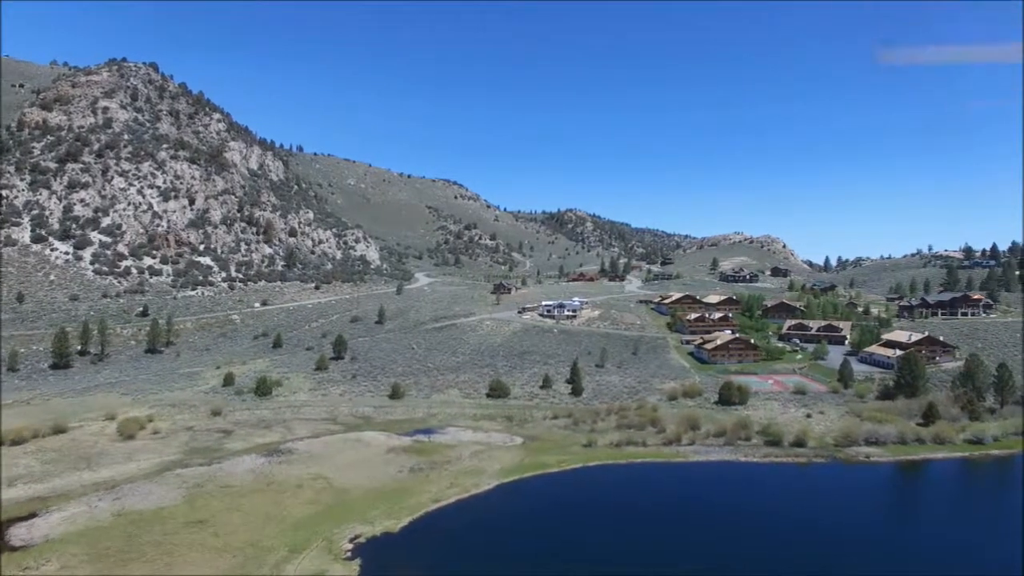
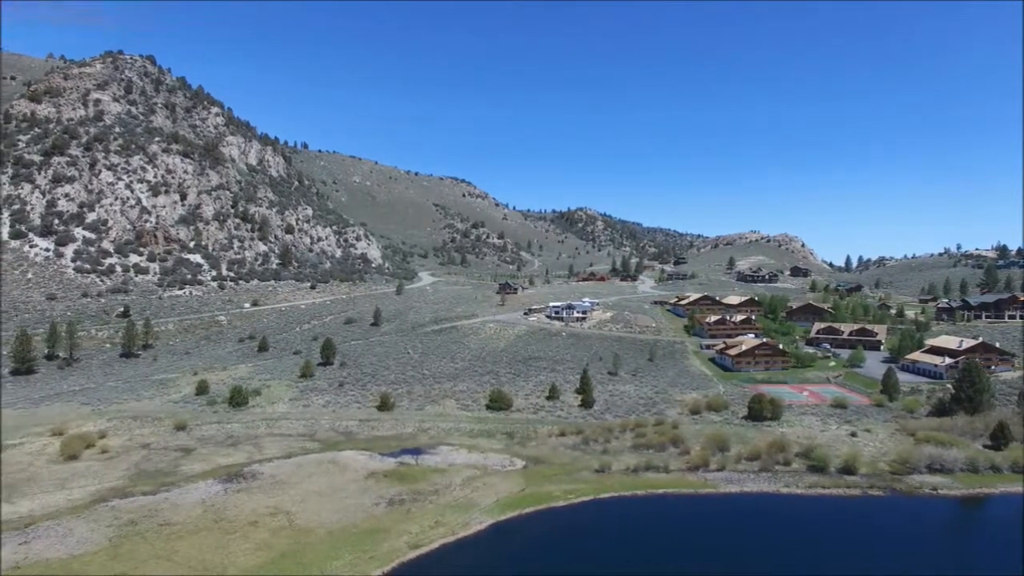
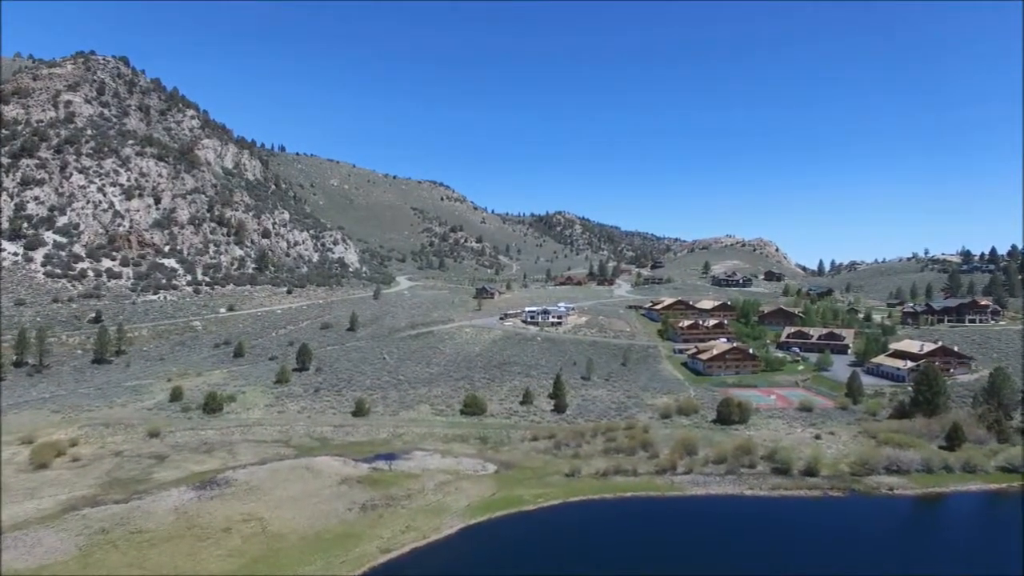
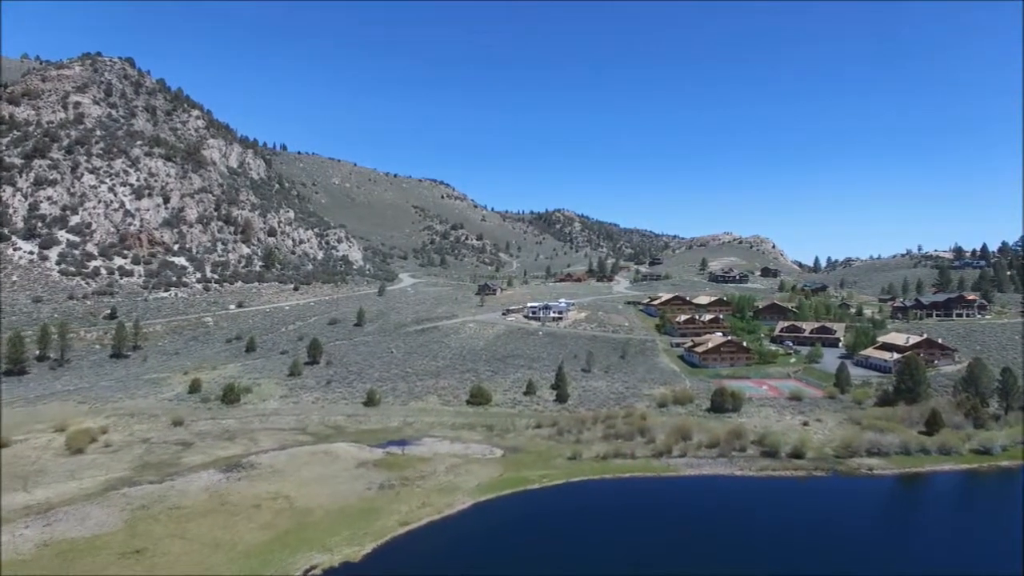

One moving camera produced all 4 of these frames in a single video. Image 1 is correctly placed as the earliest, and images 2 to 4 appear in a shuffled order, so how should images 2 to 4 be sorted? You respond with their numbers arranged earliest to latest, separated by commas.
4, 3, 2
